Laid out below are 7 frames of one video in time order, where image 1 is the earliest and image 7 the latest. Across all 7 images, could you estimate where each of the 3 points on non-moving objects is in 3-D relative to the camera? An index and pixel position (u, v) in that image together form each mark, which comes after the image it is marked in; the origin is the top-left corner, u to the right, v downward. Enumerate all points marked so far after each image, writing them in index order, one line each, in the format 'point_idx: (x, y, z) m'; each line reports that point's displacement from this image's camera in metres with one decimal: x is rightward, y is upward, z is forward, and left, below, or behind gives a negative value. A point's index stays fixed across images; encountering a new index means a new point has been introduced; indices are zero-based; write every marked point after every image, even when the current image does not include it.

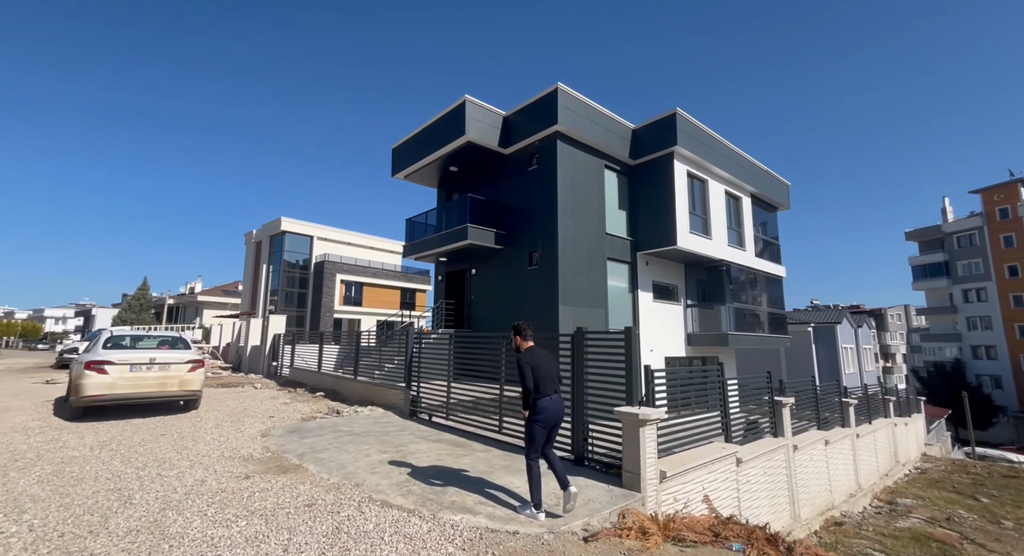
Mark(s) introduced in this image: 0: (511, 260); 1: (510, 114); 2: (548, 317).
0: (0.0, +0.5, +13.3) m
1: (-0.1, +4.6, +13.8) m
2: (+0.8, -0.9, +11.7) m
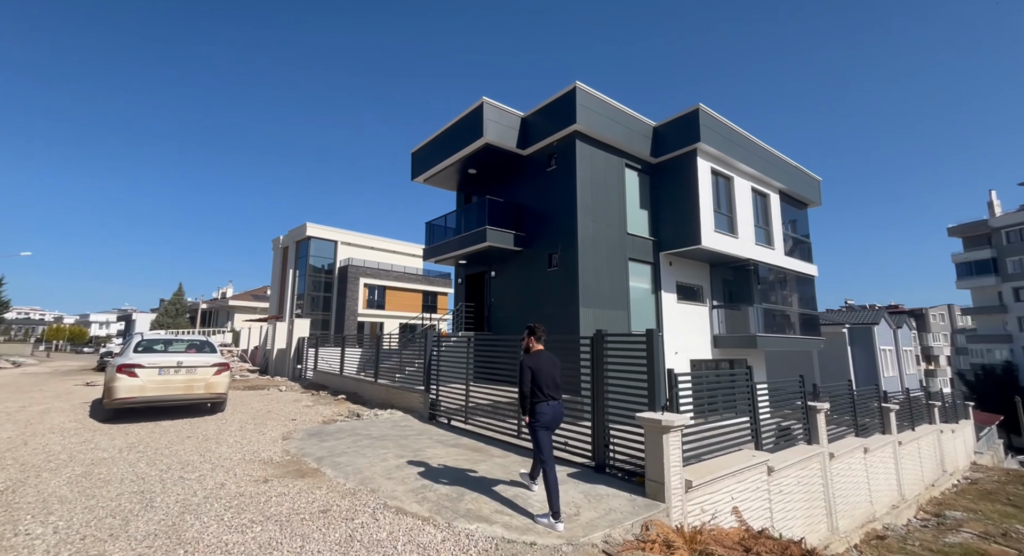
0: (+0.5, +0.4, +13.2) m
1: (+0.5, +4.5, +13.7) m
2: (+1.3, -1.0, +11.5) m
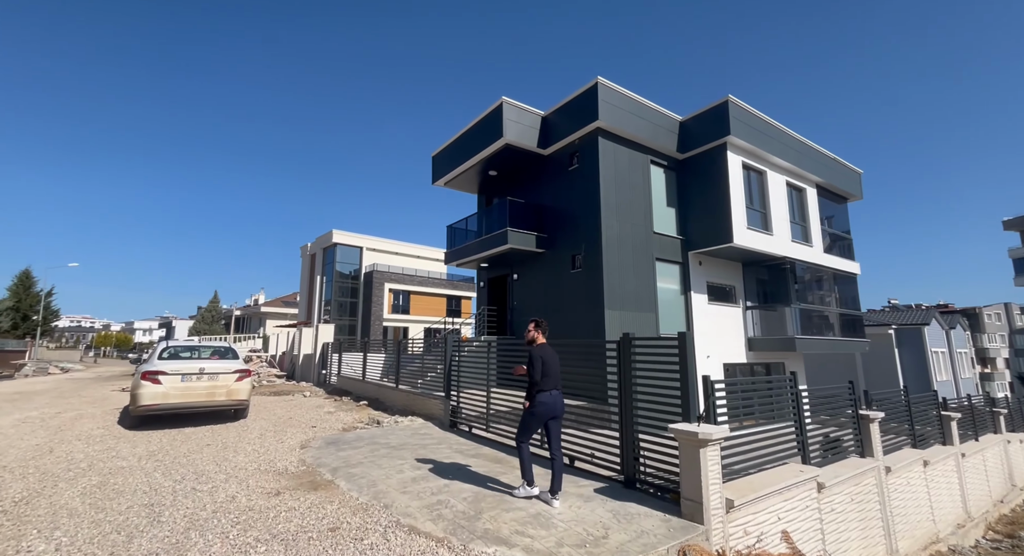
0: (+1.1, +0.4, +12.8) m
1: (+1.0, +4.5, +13.3) m
2: (+1.8, -1.0, +11.1) m
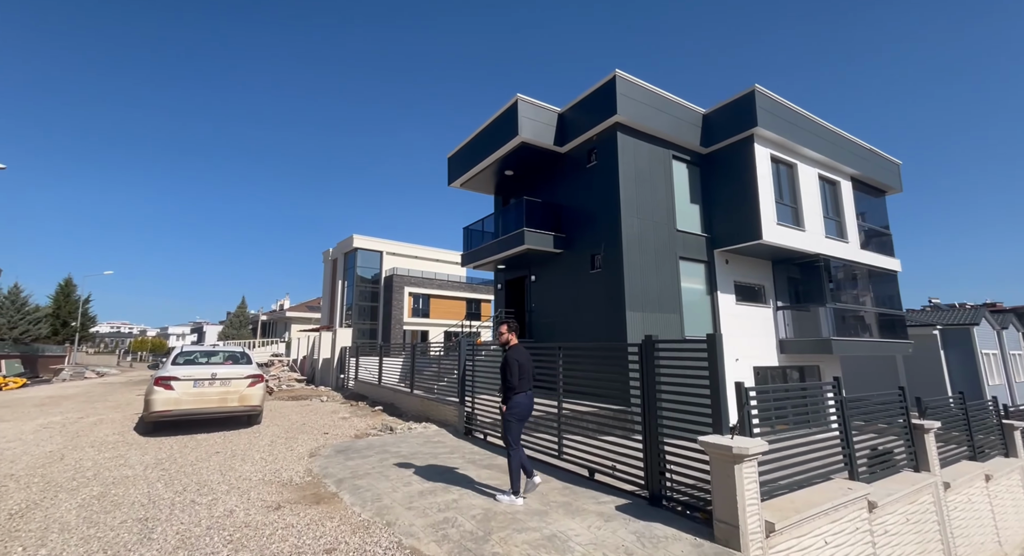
0: (+1.5, +0.3, +12.4) m
1: (+1.4, +4.5, +12.9) m
2: (+2.2, -1.0, +10.6) m
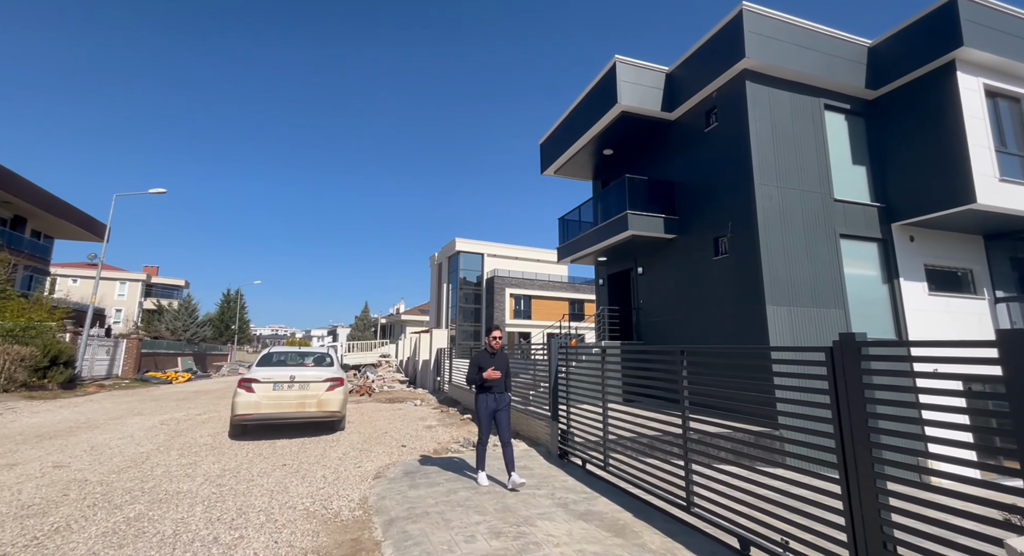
0: (+3.7, +0.6, +10.2) m
1: (+3.6, +4.7, +10.8) m
2: (+4.0, -0.8, +8.3) m
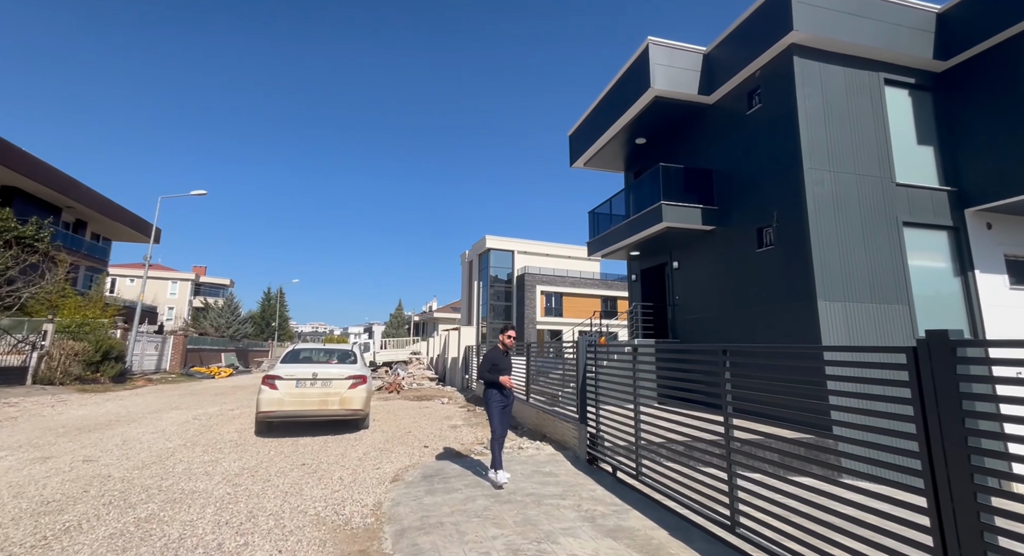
0: (+4.2, +0.7, +9.5) m
1: (+4.2, +4.8, +10.1) m
2: (+4.4, -0.6, +7.6) m
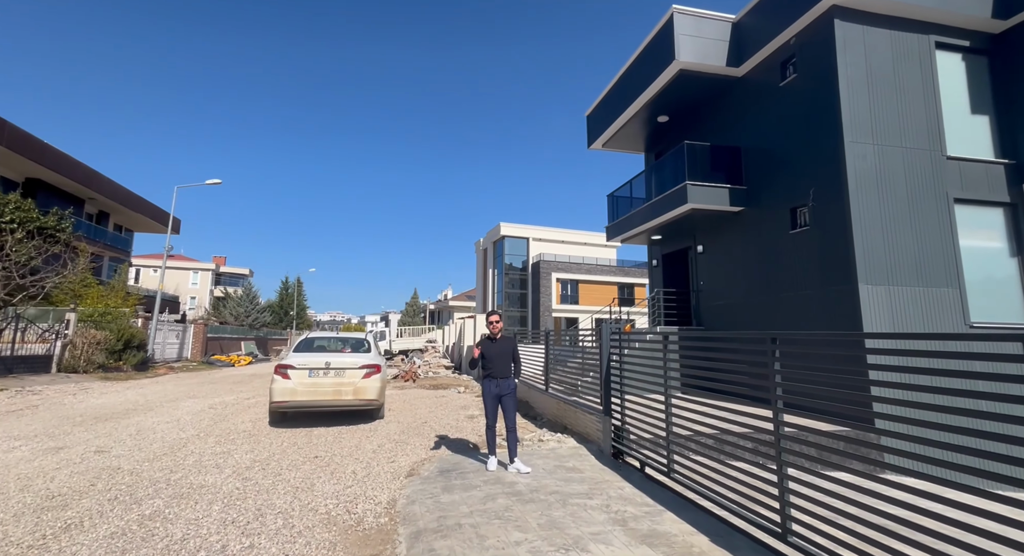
0: (+4.5, +1.0, +8.9) m
1: (+4.5, +5.1, +9.4) m
2: (+4.7, -0.4, +7.1) m
